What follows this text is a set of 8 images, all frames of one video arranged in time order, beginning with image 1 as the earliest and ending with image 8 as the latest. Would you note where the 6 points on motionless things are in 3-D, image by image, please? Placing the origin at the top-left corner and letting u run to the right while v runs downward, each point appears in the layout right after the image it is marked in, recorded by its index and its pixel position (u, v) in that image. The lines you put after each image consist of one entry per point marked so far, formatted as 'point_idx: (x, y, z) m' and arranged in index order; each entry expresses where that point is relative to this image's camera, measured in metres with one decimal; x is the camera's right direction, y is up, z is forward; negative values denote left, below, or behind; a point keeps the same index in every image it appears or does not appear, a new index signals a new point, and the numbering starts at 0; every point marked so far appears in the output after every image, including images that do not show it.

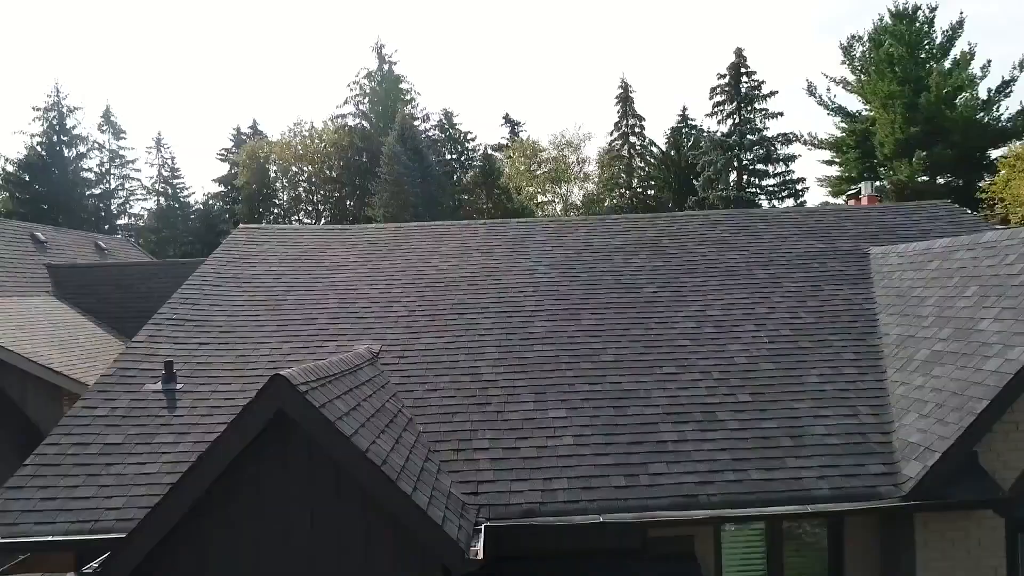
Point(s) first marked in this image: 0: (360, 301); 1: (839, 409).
0: (-1.6, -0.1, +7.5) m
1: (+2.5, -0.9, +5.5) m
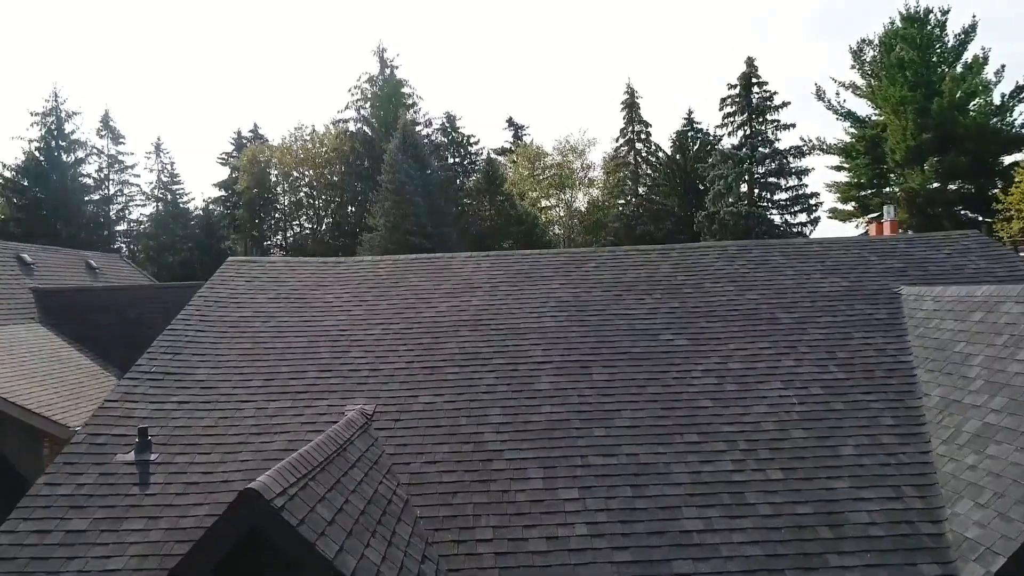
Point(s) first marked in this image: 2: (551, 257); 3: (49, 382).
0: (-1.6, -0.6, +6.9) m
1: (+2.6, -1.4, +5.0) m
2: (+0.5, +0.4, +8.9) m
3: (-6.6, -1.3, +10.1) m
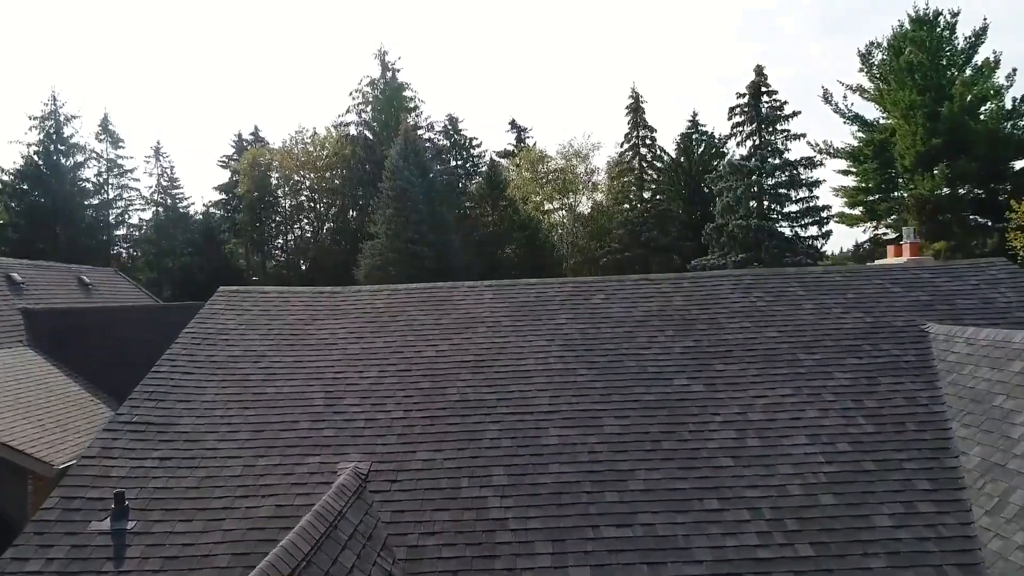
0: (-1.5, -1.0, +6.5) m
1: (+2.6, -1.8, +4.5) m
2: (+0.6, 0.0, +8.5) m
3: (-6.5, -1.7, +9.7) m
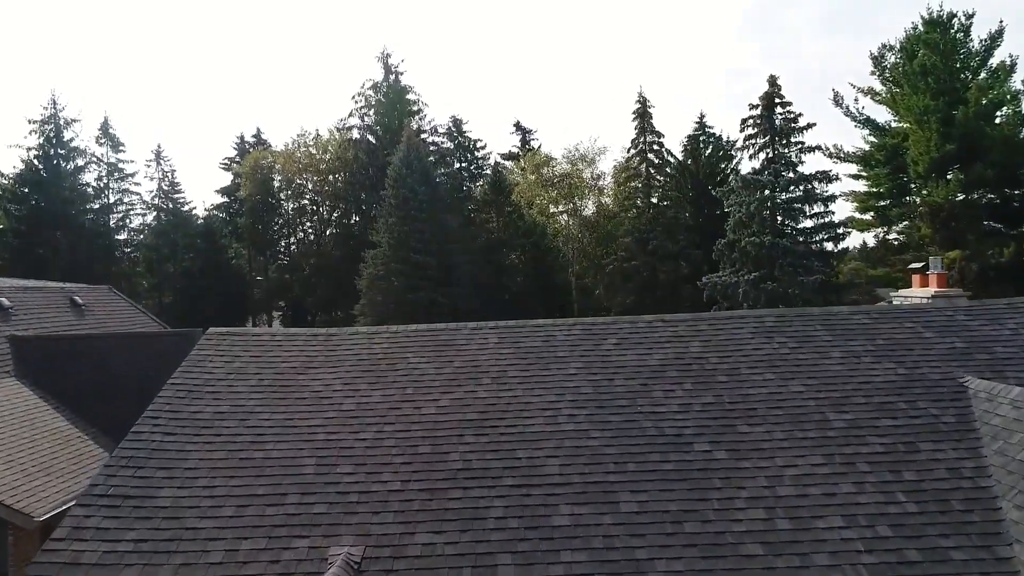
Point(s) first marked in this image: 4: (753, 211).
0: (-1.5, -1.5, +6.0) m
1: (+2.7, -2.3, +4.0) m
2: (+0.6, -0.5, +8.0) m
3: (-6.4, -2.2, +9.2) m
4: (+5.8, +1.8, +16.8) m
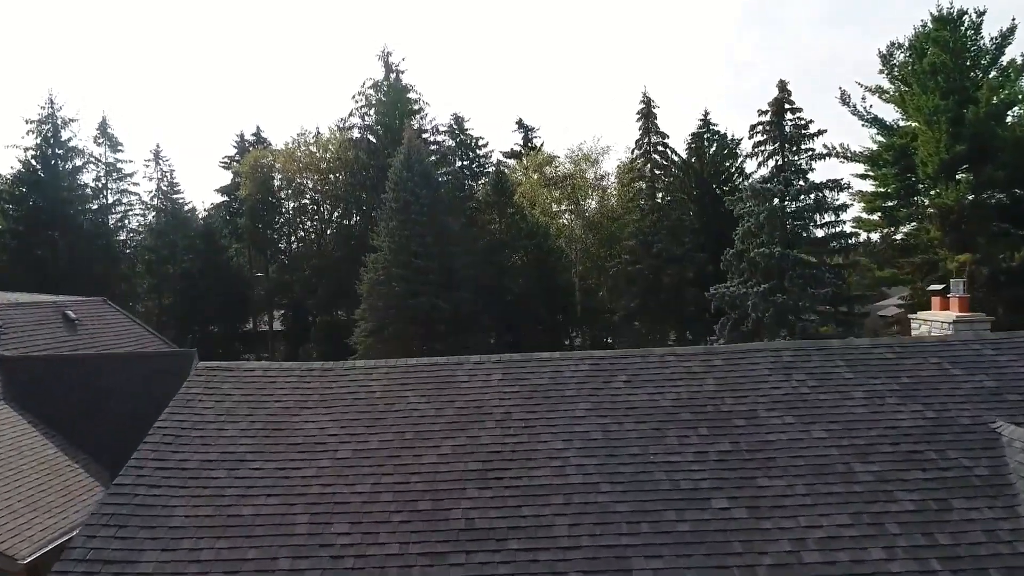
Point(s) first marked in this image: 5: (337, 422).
0: (-1.4, -1.9, +5.7) m
1: (+2.7, -2.7, +3.7) m
2: (+0.7, -0.8, +7.6) m
3: (-6.4, -2.5, +8.9) m
4: (+5.8, +1.6, +16.4) m
5: (-1.7, -1.3, +6.9) m
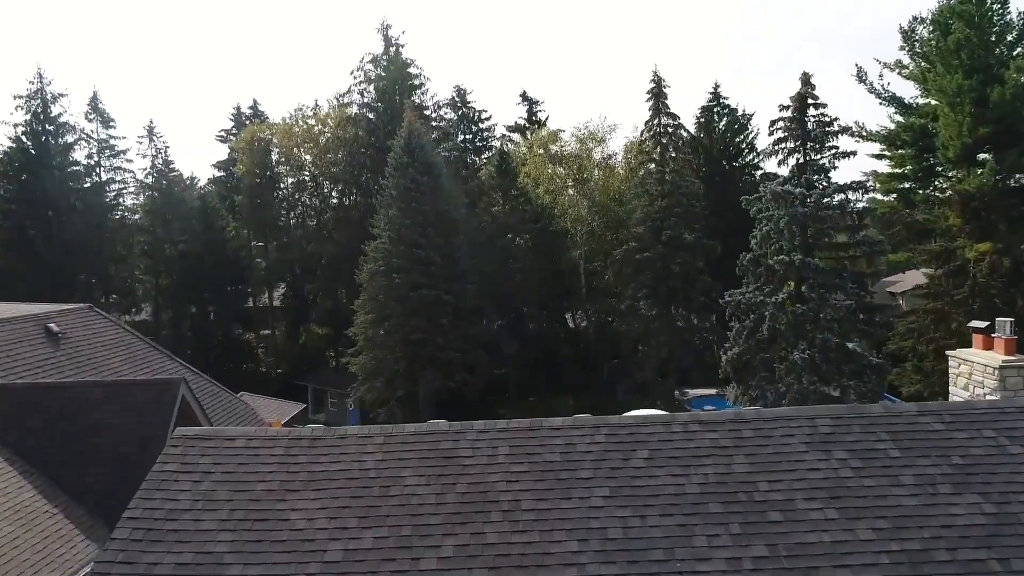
0: (-1.3, -2.6, +5.0) m
1: (+2.8, -3.5, +3.0) m
2: (+0.8, -1.5, +6.9) m
3: (-6.3, -3.1, +8.3) m
4: (+6.0, +1.4, +15.5) m
5: (-1.6, -2.0, +6.2) m
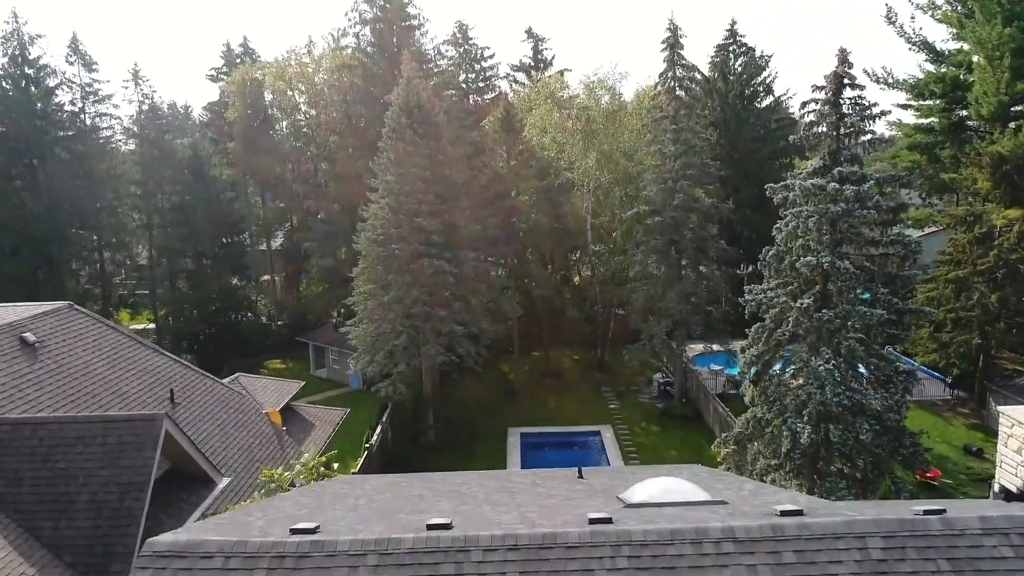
0: (-1.3, -3.7, +4.4) m
1: (+2.8, -4.9, +2.5) m
2: (+0.8, -2.4, +6.1) m
3: (-6.2, -3.8, +7.7) m
4: (+6.1, +1.4, +14.4) m
5: (-1.5, -2.9, +5.5) m
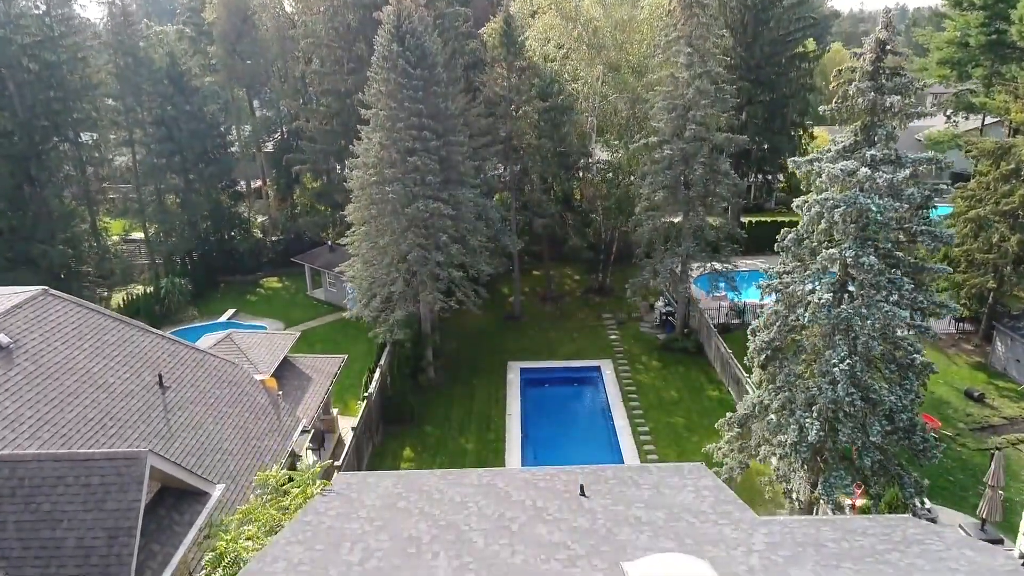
0: (-1.3, -5.2, +4.3) m
1: (+2.8, -6.7, +2.6) m
2: (+0.8, -3.6, +5.8) m
3: (-6.2, -4.7, +7.5) m
4: (+6.1, +1.5, +13.3) m
5: (-1.5, -4.2, +5.2) m
